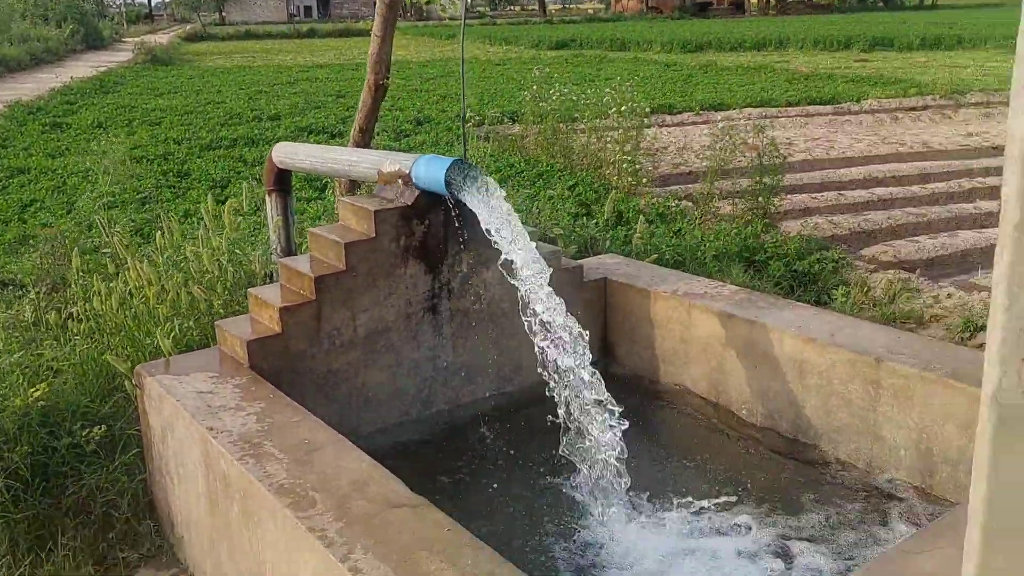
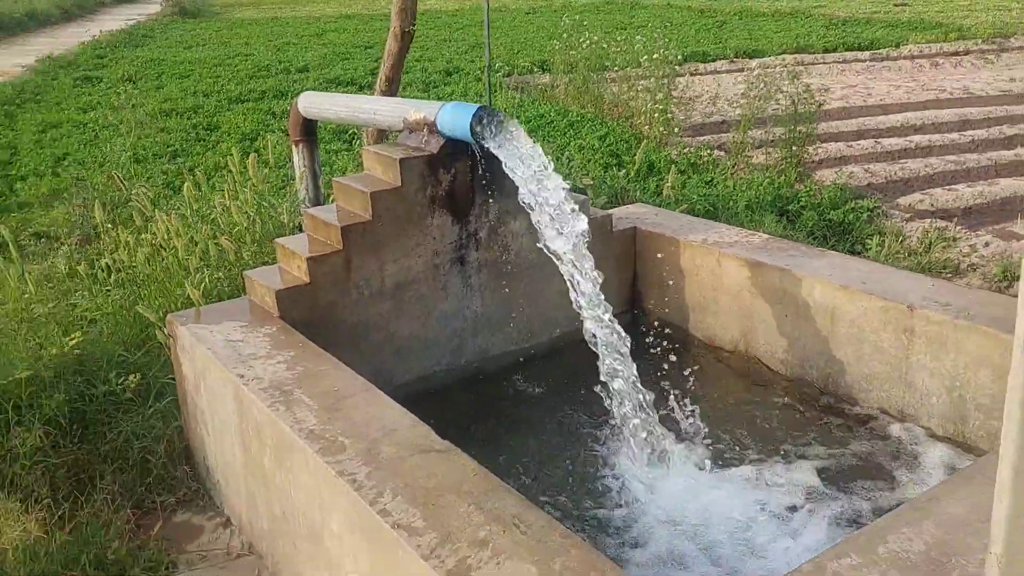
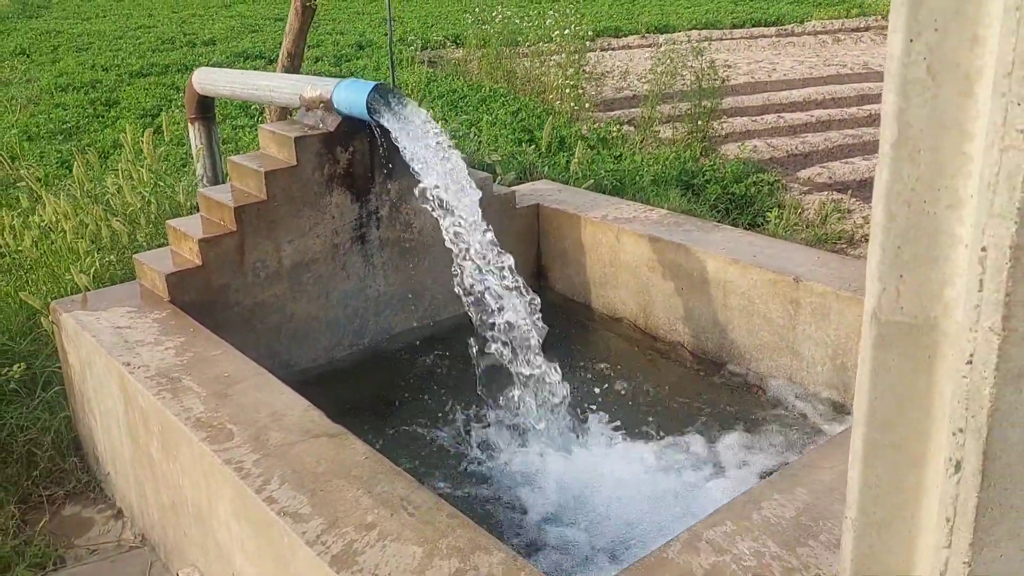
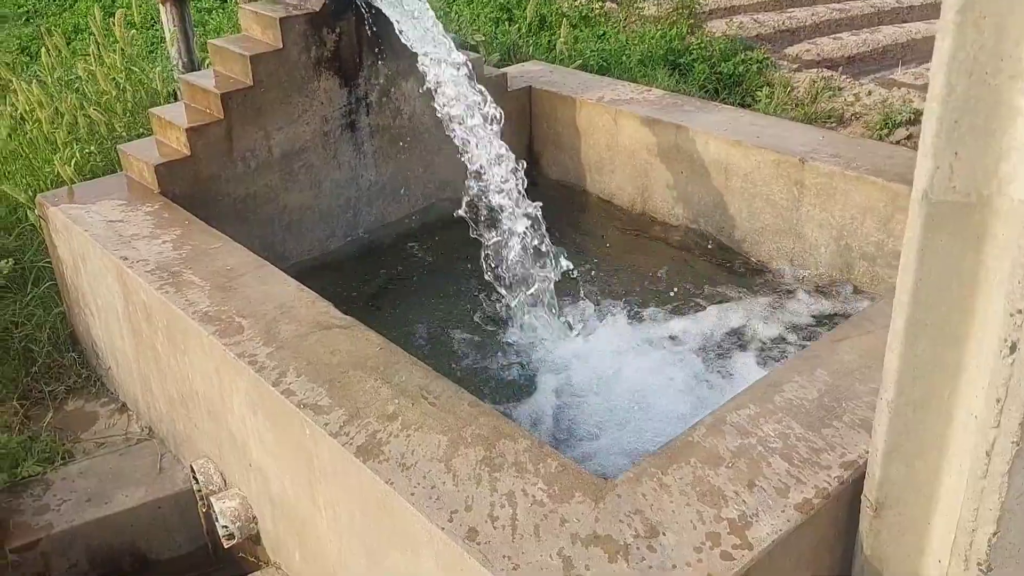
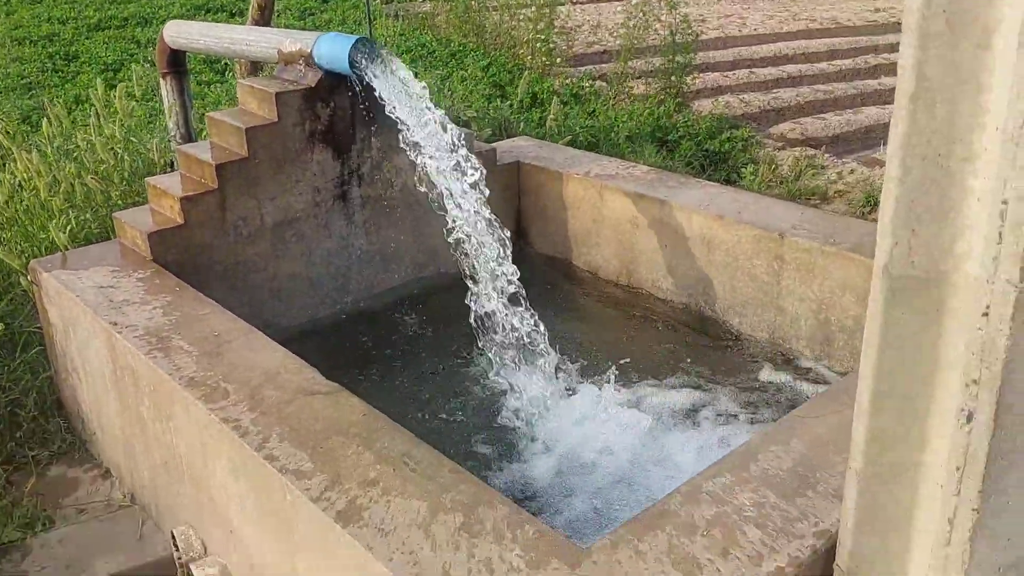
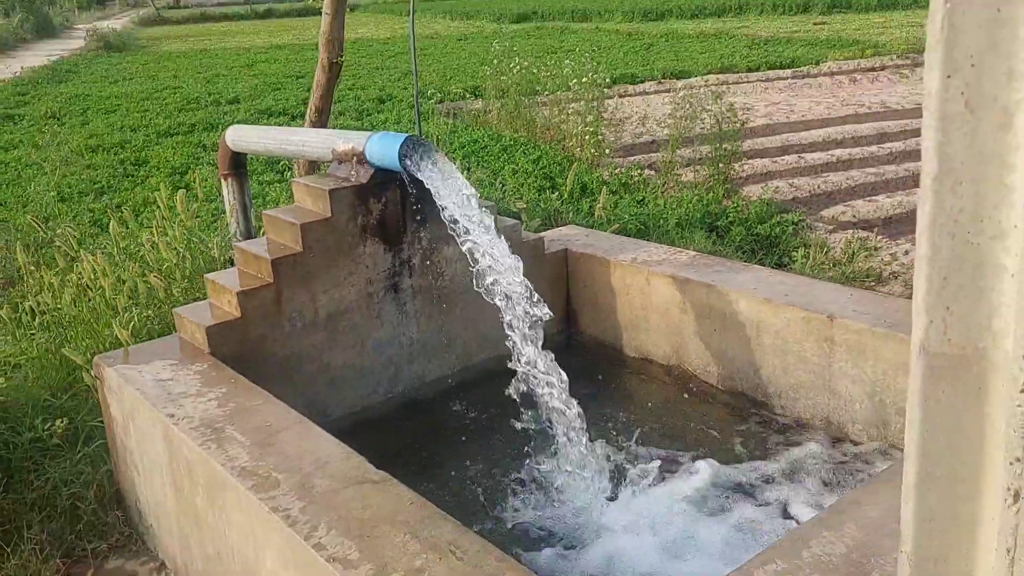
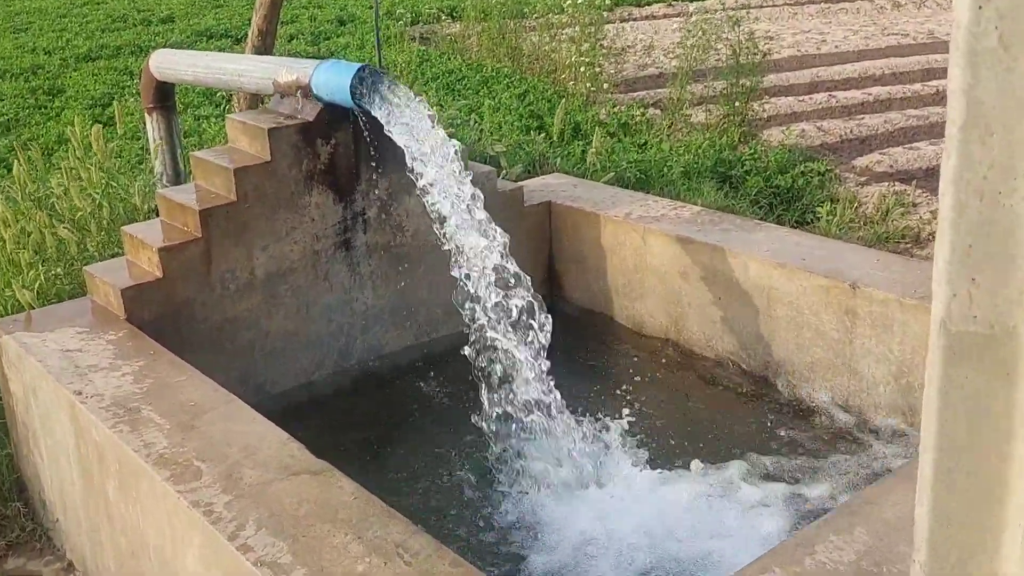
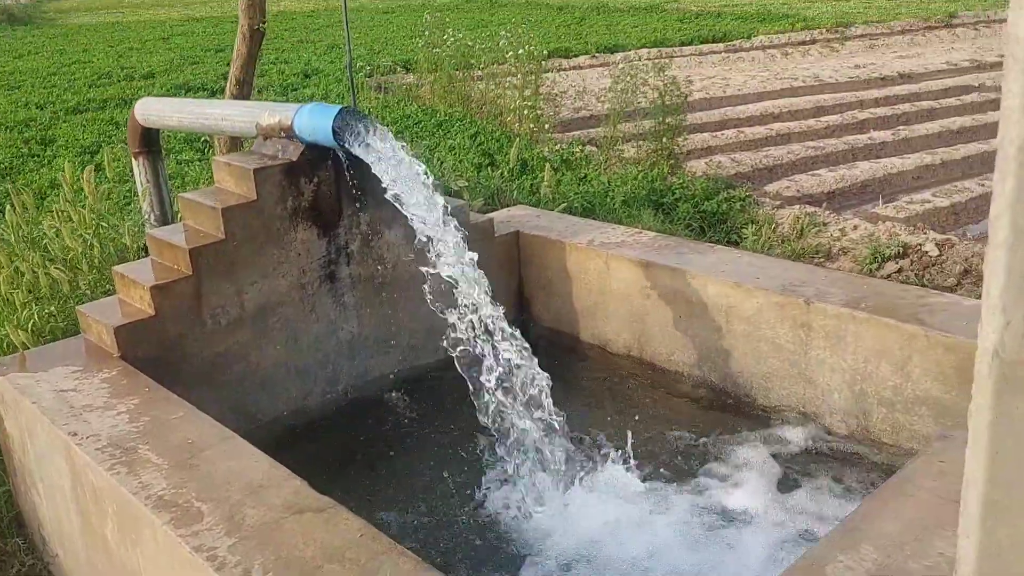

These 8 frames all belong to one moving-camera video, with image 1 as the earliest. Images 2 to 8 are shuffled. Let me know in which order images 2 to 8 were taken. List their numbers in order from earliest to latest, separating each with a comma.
5, 4, 8, 3, 7, 6, 2
